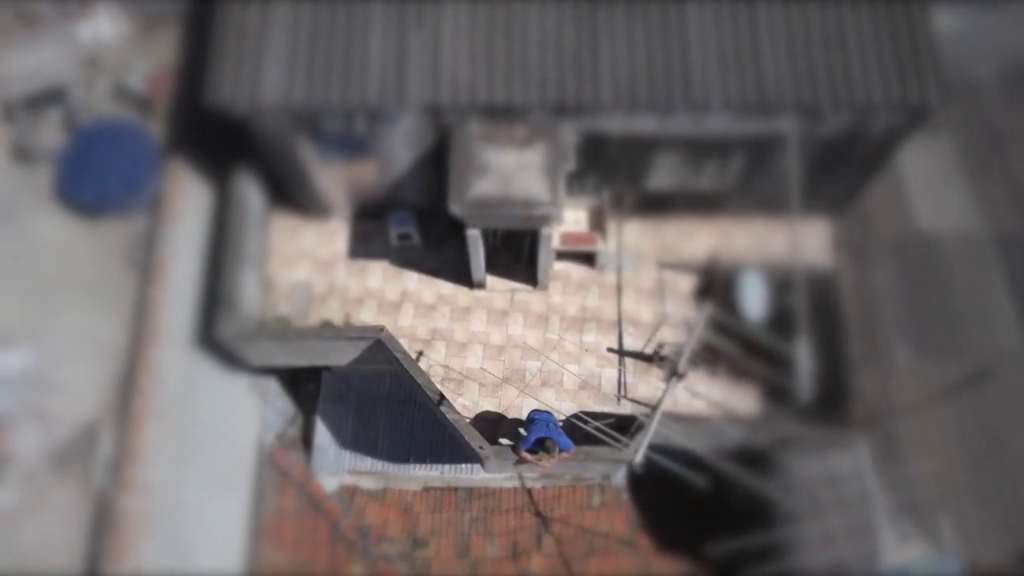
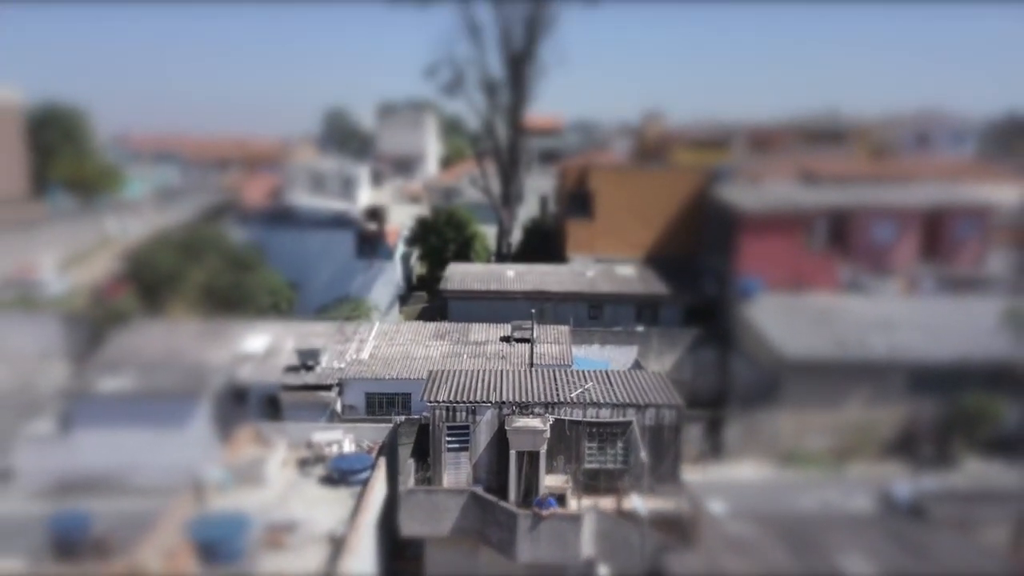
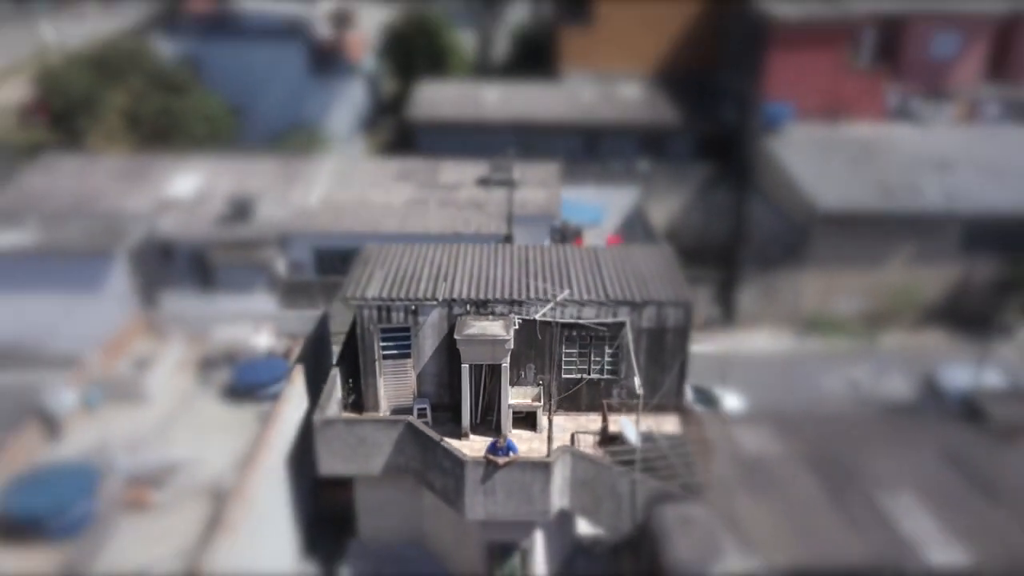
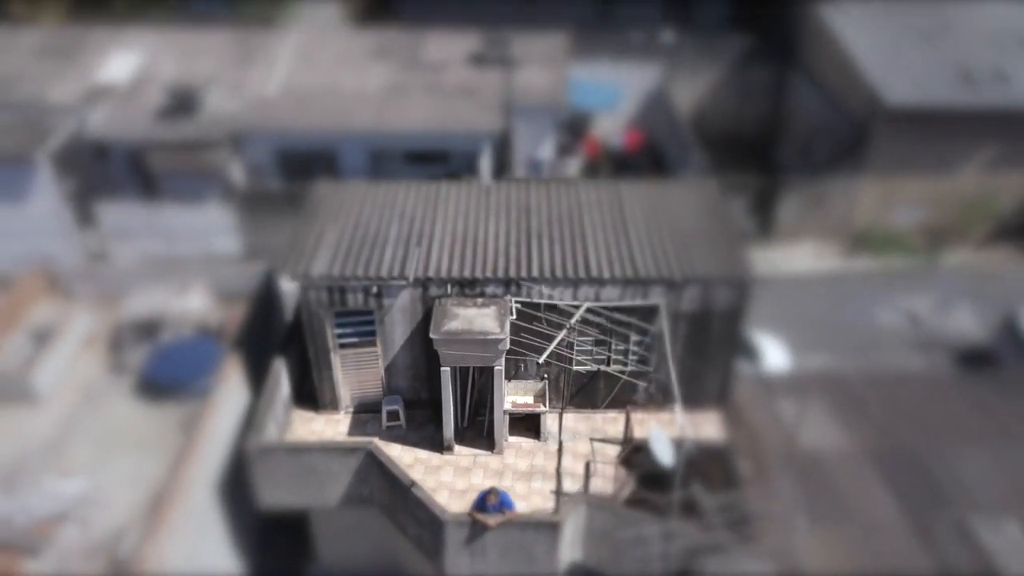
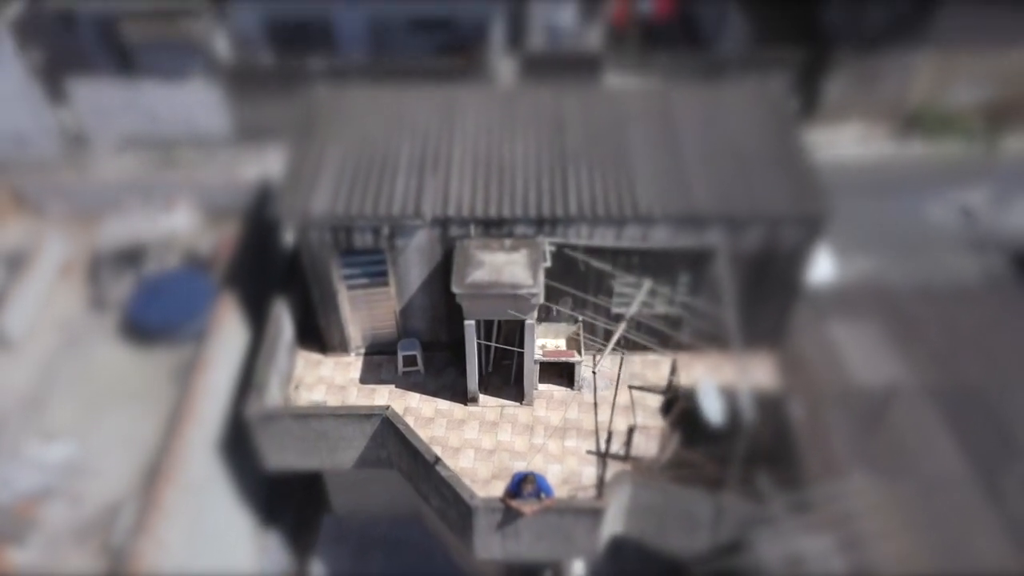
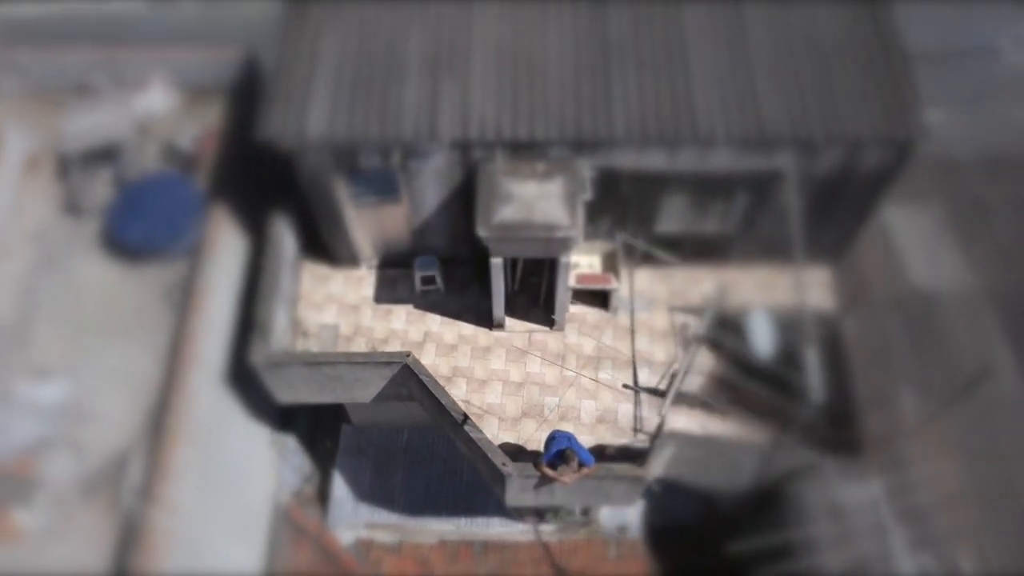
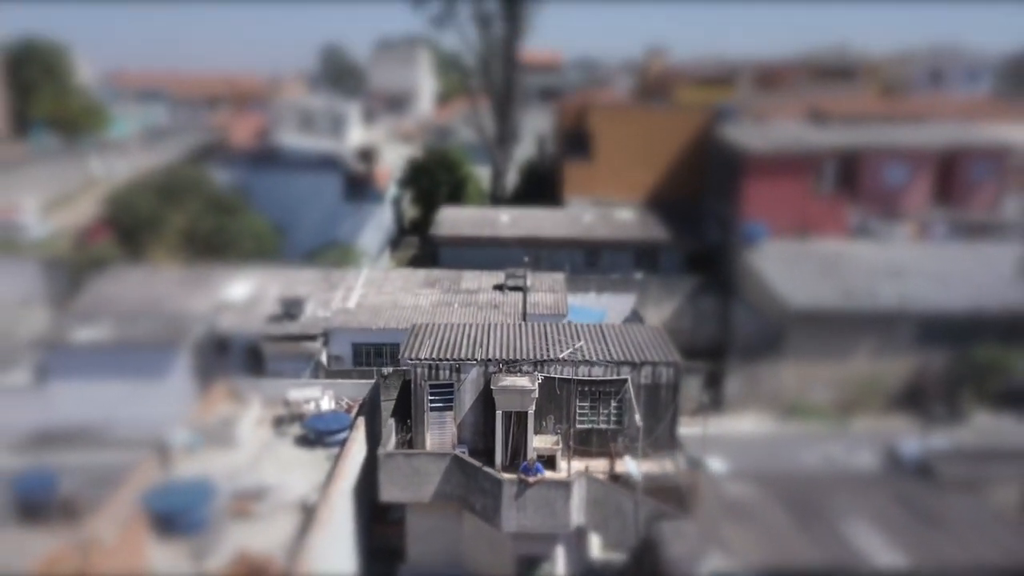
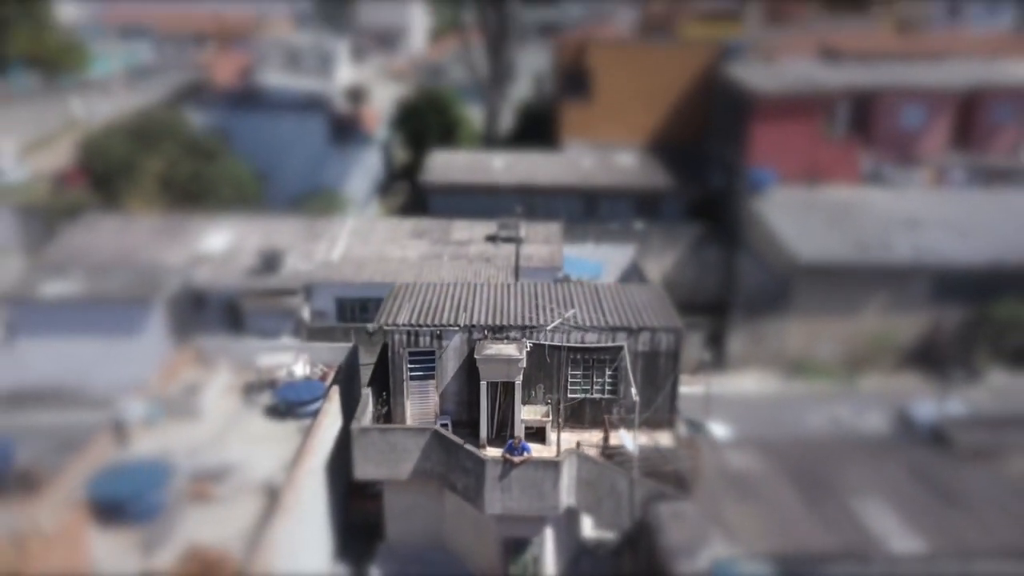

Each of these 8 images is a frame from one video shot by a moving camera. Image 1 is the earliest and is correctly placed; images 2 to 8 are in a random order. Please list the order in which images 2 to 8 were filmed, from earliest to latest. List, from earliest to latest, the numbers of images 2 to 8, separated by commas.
6, 5, 4, 3, 8, 7, 2
